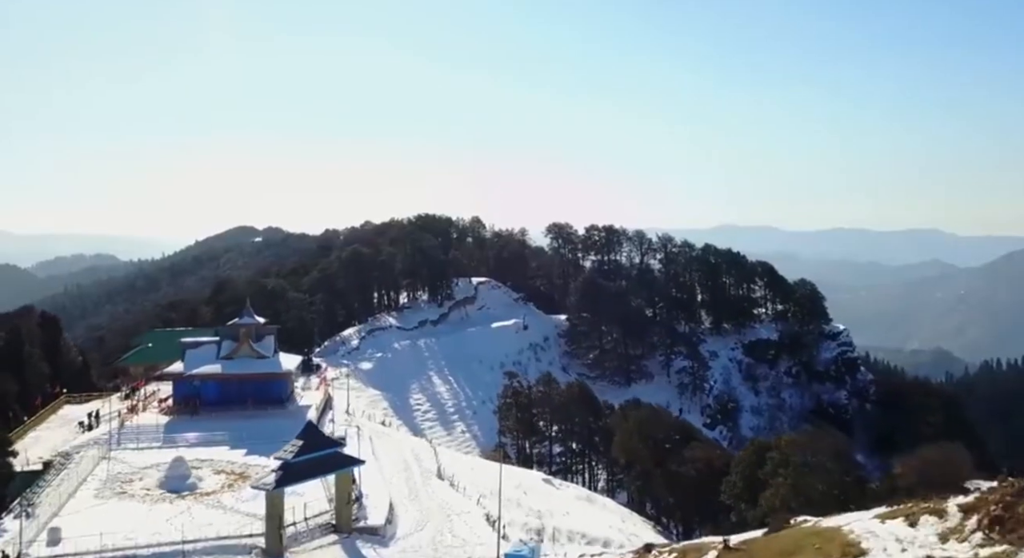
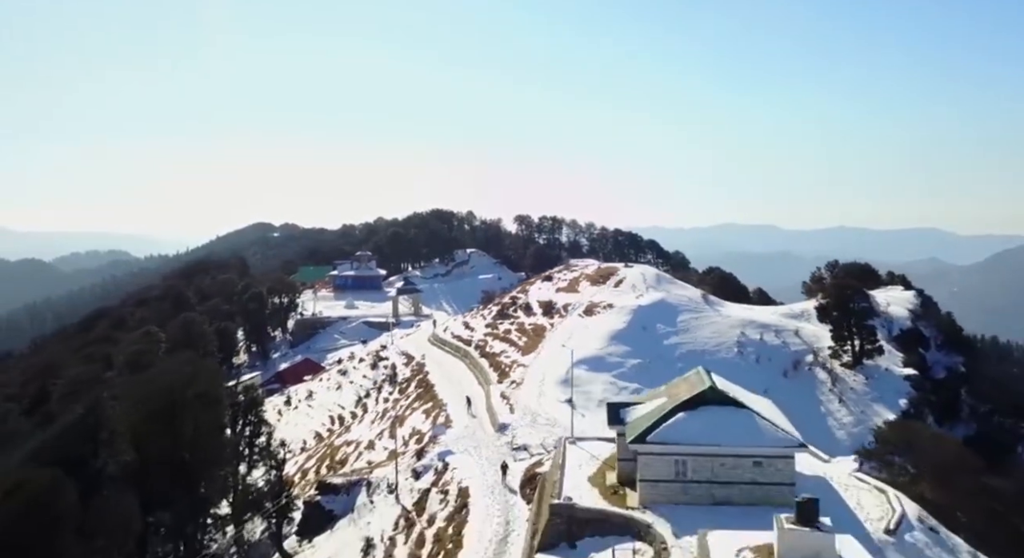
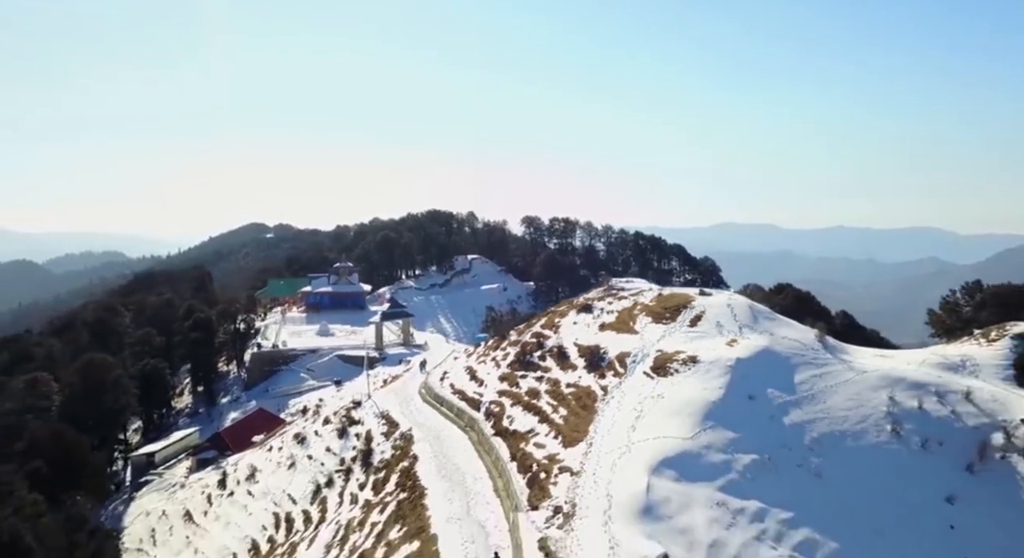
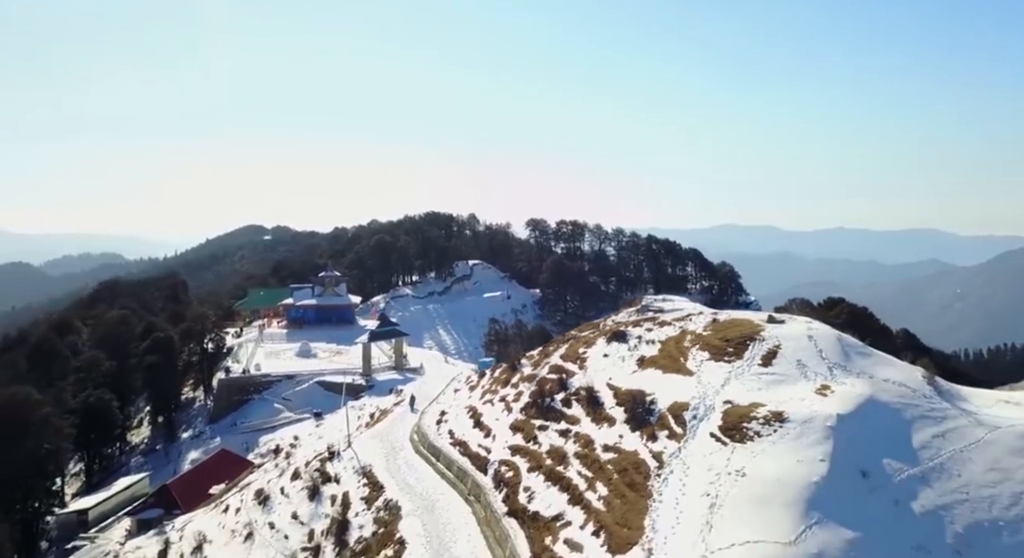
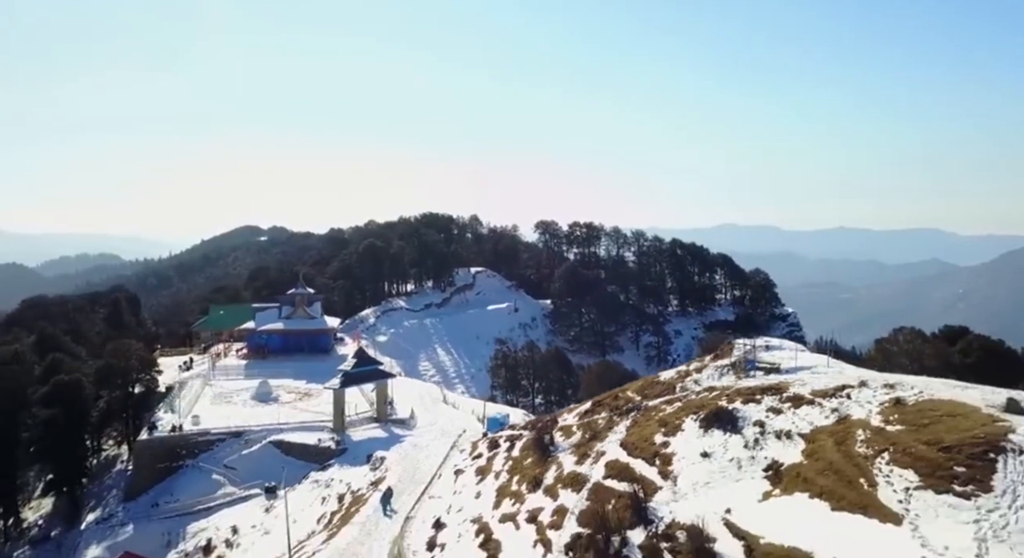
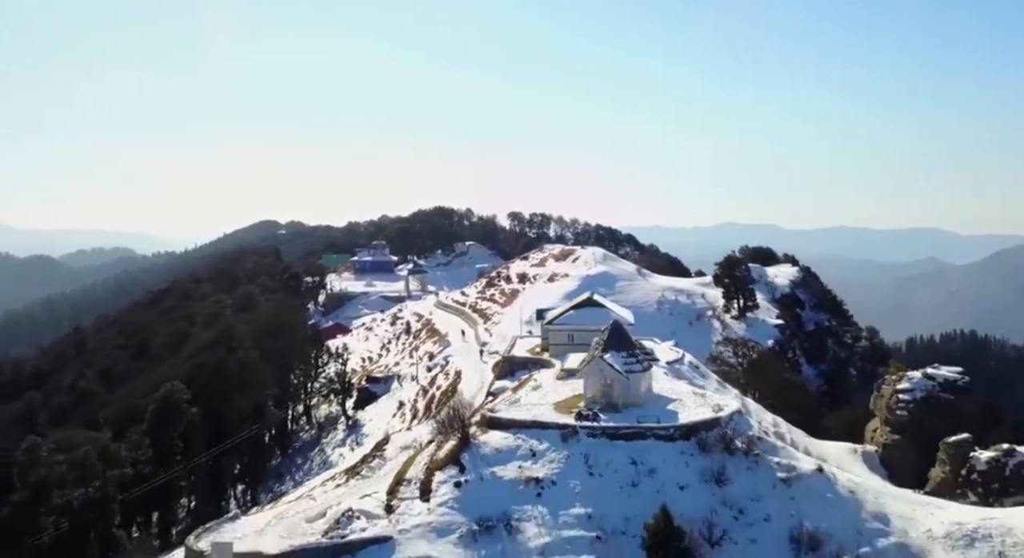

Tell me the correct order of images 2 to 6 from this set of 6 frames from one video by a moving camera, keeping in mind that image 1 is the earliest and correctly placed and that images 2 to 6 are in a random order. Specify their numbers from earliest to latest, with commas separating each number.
5, 4, 3, 2, 6
